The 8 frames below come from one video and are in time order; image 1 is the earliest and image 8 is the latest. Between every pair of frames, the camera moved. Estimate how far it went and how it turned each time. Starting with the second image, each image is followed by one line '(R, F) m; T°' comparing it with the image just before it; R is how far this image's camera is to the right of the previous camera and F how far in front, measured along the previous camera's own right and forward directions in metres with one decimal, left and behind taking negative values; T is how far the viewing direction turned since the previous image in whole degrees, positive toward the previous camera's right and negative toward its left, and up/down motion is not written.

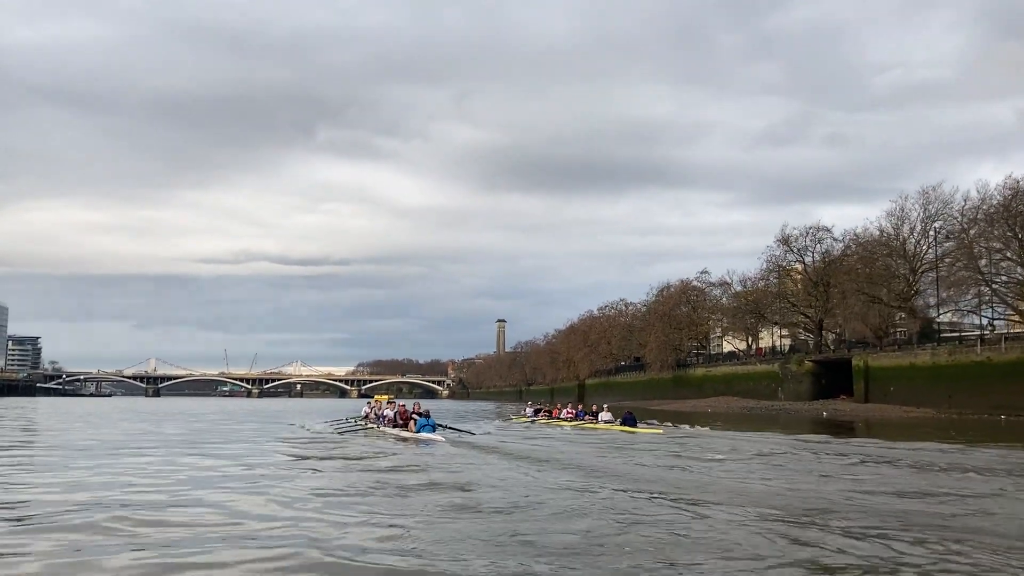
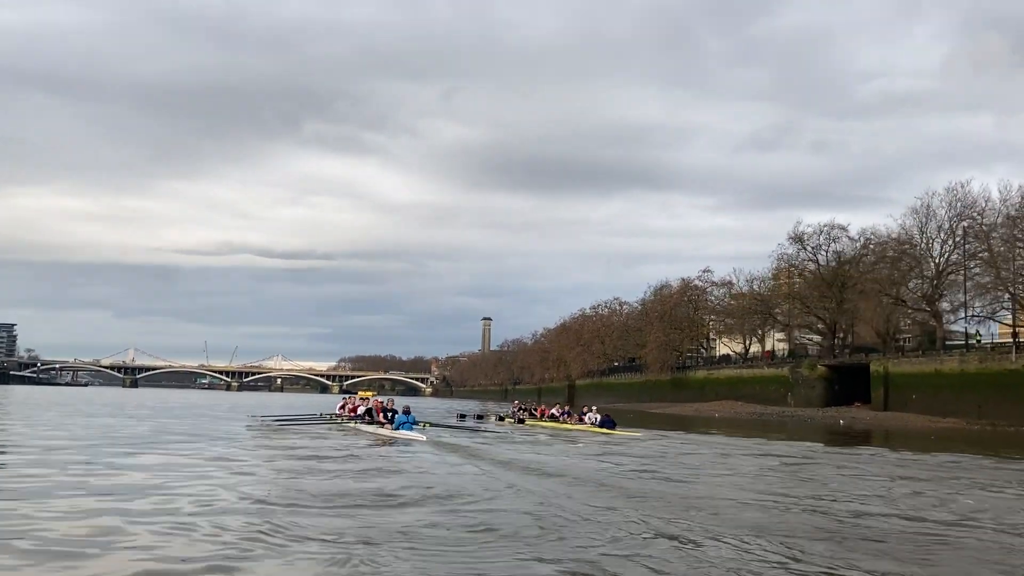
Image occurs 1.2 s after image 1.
(-0.8, +2.6) m; +1°
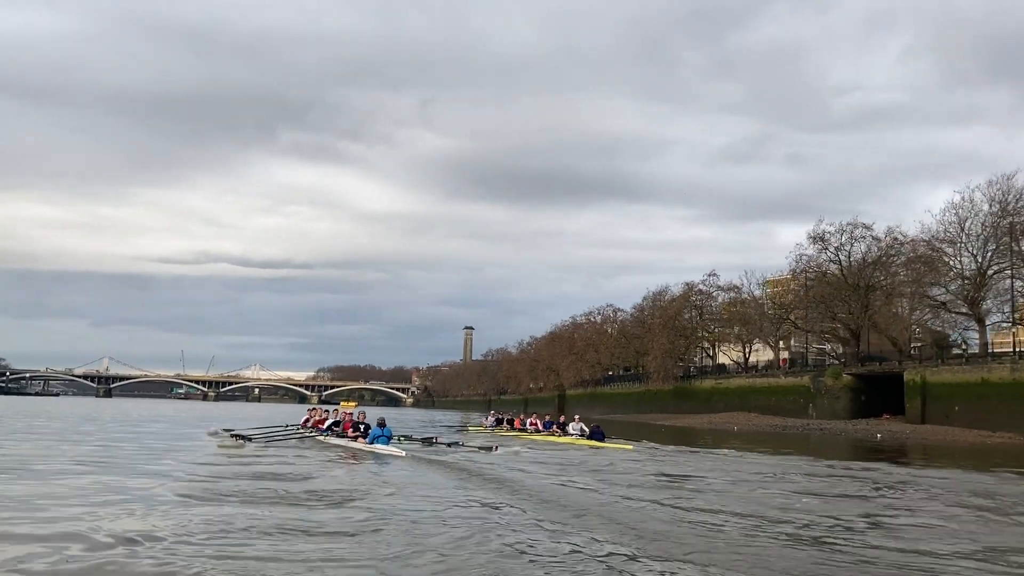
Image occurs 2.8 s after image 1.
(-1.1, +3.6) m; +1°
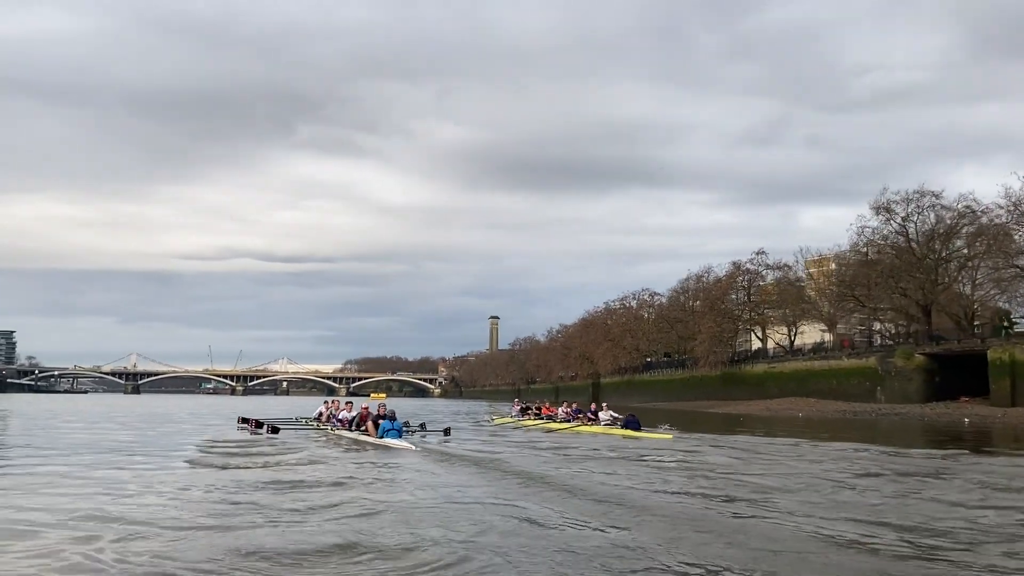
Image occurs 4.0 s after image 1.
(-1.0, +2.7) m; -1°
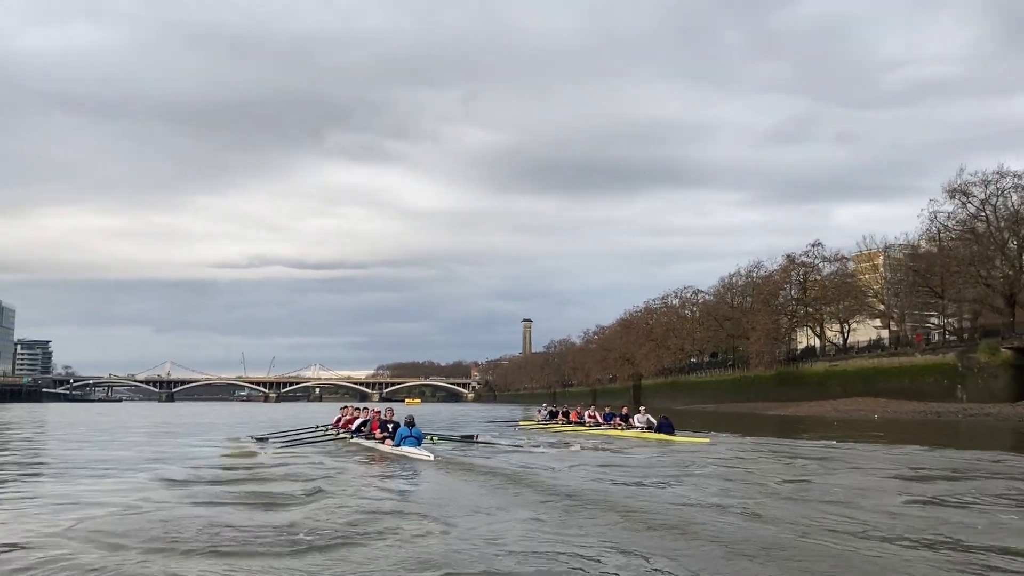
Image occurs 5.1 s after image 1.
(-0.7, +2.7) m; -2°
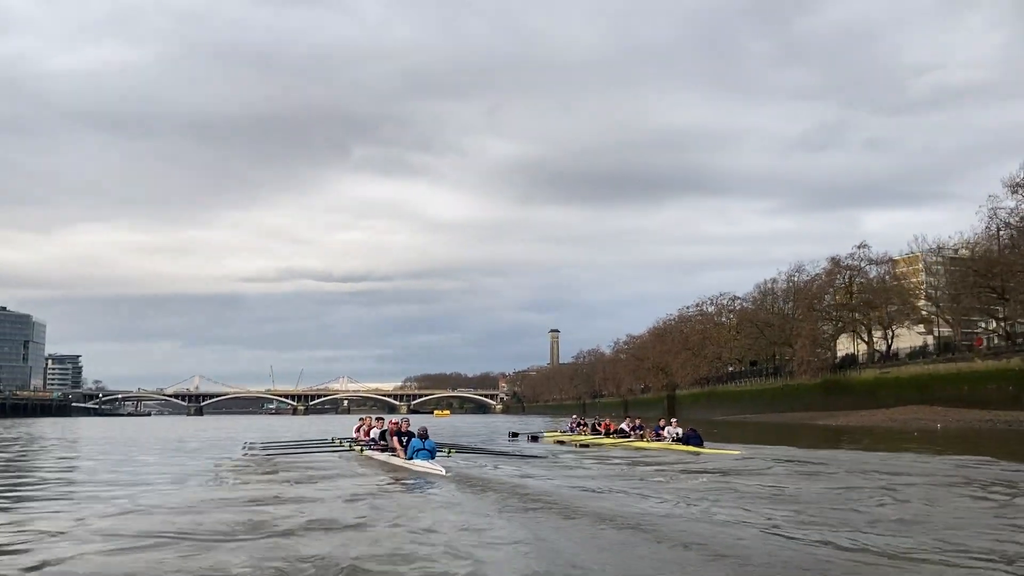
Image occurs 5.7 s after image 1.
(-0.4, +1.9) m; -2°
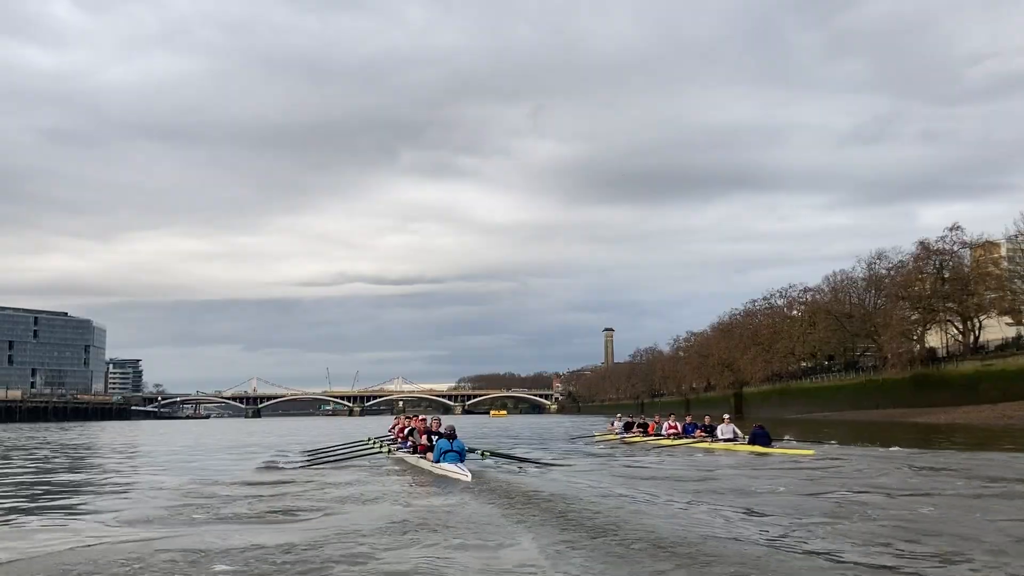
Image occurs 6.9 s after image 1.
(-0.8, +2.5) m; -3°
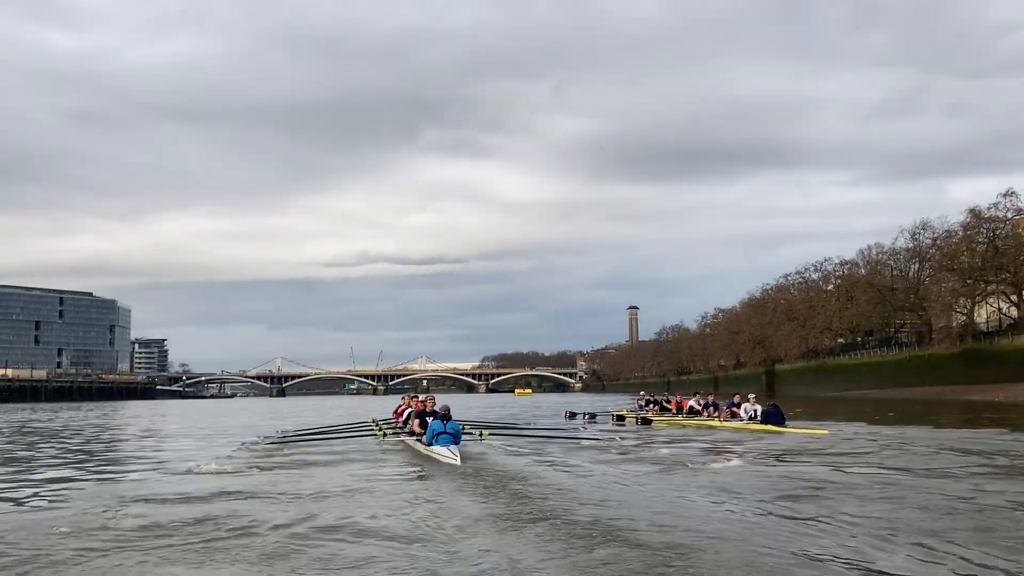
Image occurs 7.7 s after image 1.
(-0.2, +2.0) m; -1°
